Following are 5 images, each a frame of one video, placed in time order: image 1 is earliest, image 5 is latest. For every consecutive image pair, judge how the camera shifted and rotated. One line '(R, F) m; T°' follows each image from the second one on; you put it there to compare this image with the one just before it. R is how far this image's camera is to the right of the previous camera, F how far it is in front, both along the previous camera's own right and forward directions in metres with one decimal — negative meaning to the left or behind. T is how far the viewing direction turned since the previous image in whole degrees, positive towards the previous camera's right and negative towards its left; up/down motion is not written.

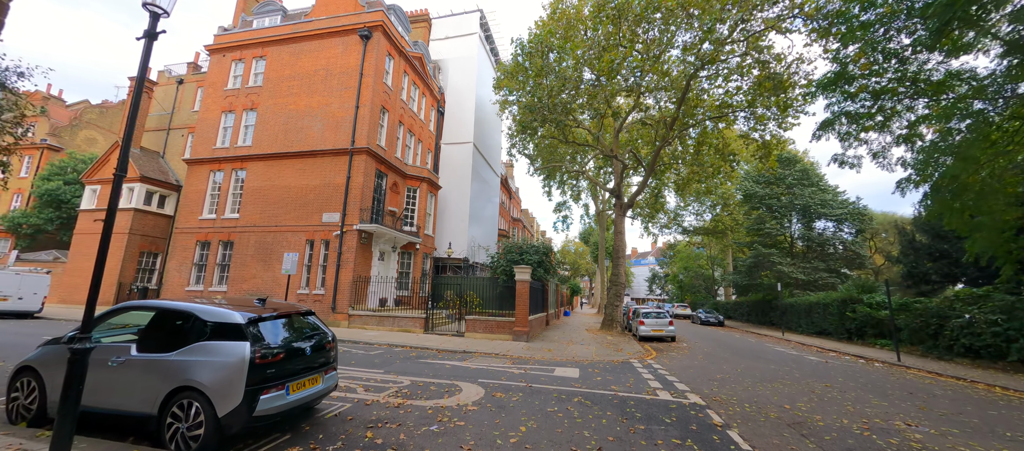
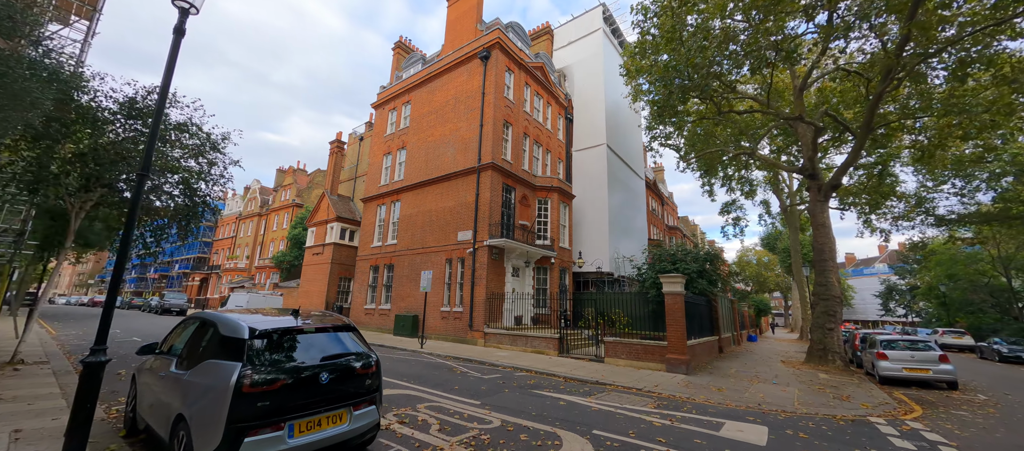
(+0.6, +2.1) m; -23°
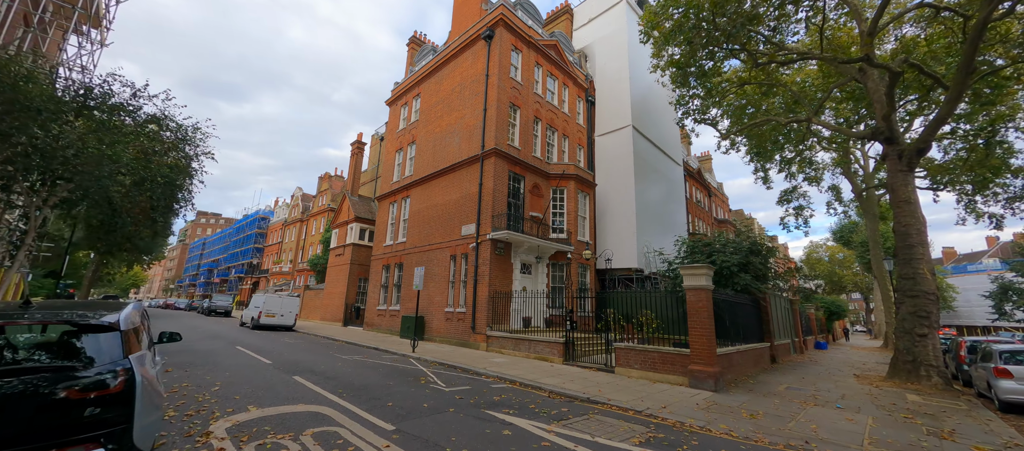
(+1.5, +1.7) m; -7°
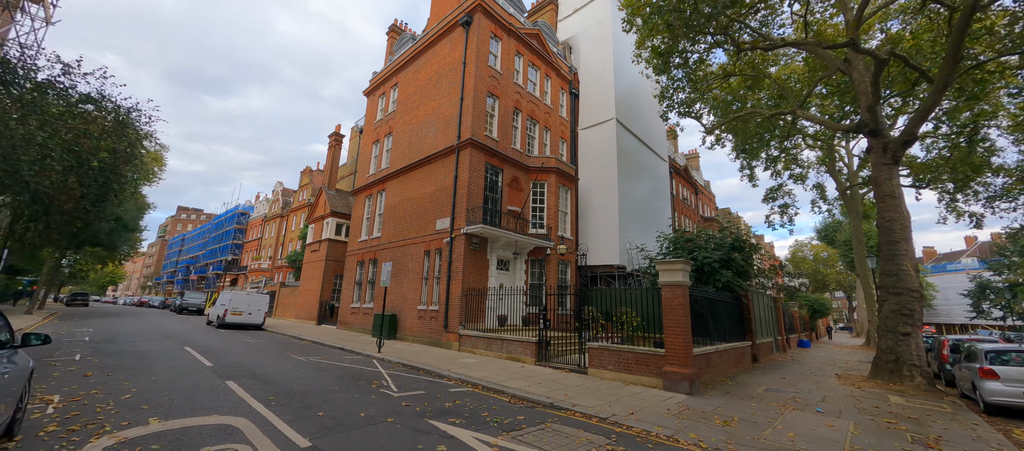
(+0.5, +0.6) m; +1°
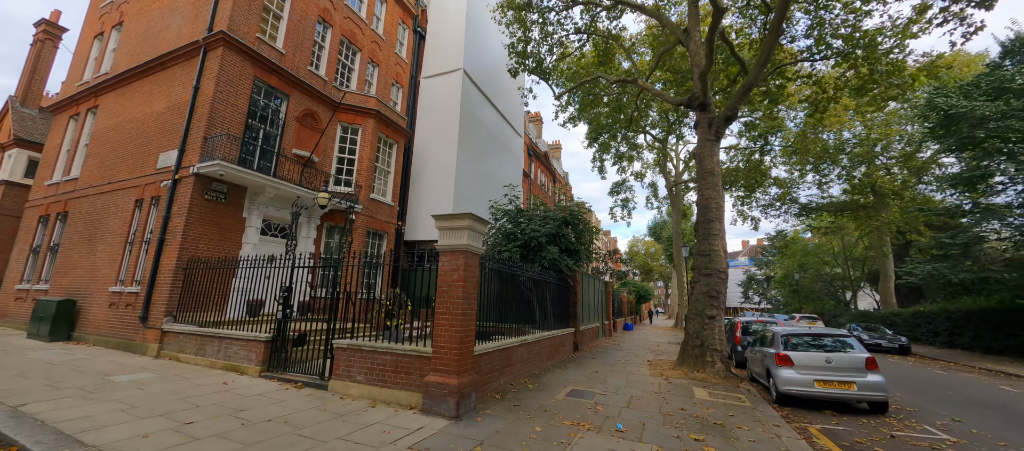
(+2.4, +2.7) m; +19°
